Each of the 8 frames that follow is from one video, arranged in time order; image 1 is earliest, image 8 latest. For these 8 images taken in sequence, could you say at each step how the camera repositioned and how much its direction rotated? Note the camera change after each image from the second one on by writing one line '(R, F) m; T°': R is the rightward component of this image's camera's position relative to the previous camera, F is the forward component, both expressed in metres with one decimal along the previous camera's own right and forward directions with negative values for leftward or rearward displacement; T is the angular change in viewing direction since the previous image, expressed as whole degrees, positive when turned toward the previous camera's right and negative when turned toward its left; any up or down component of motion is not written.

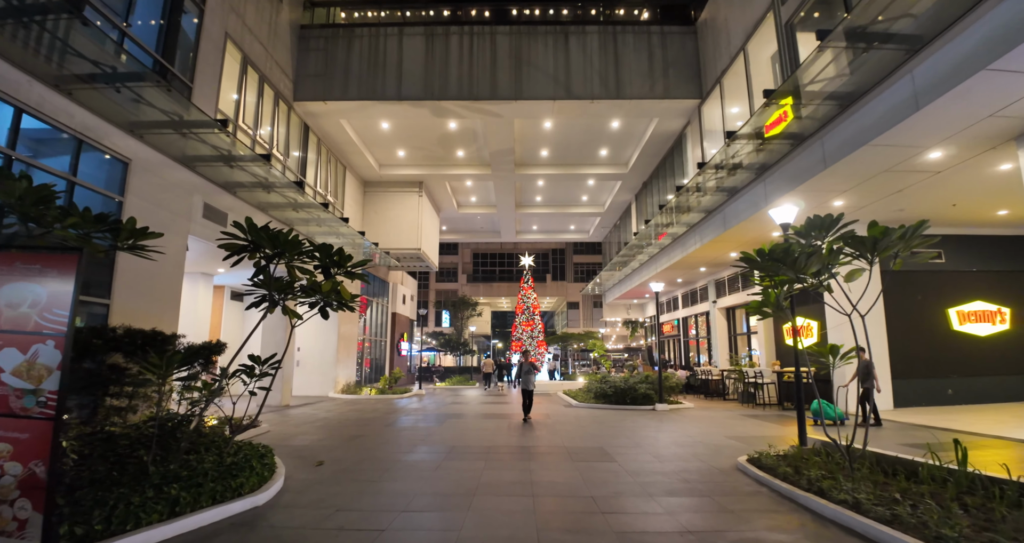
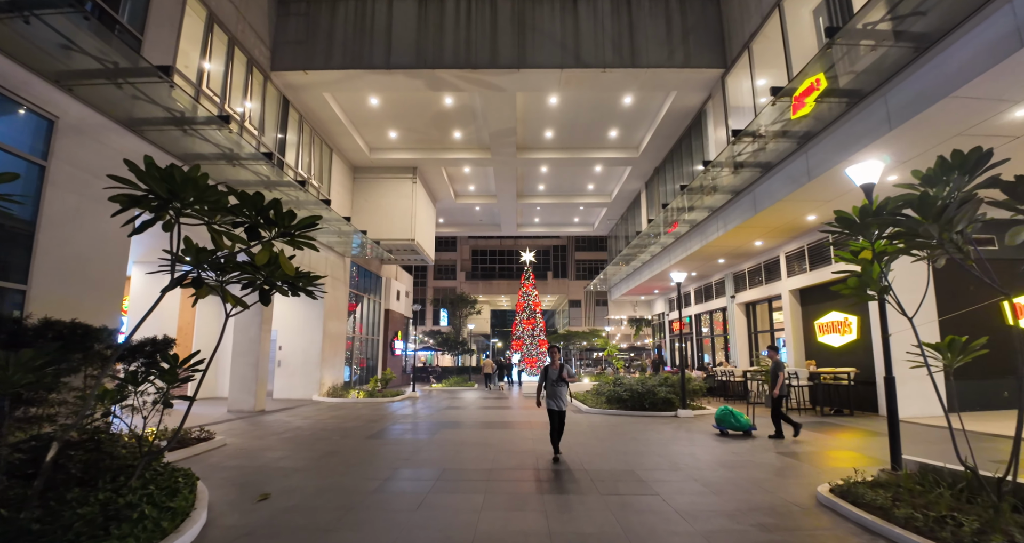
(-0.1, +1.5) m; 0°
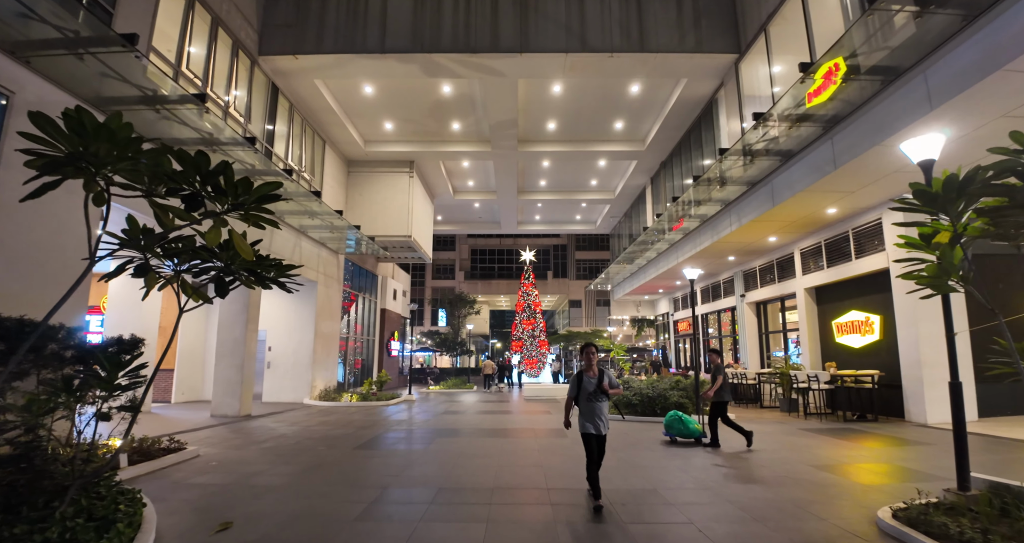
(-0.1, +0.7) m; 0°
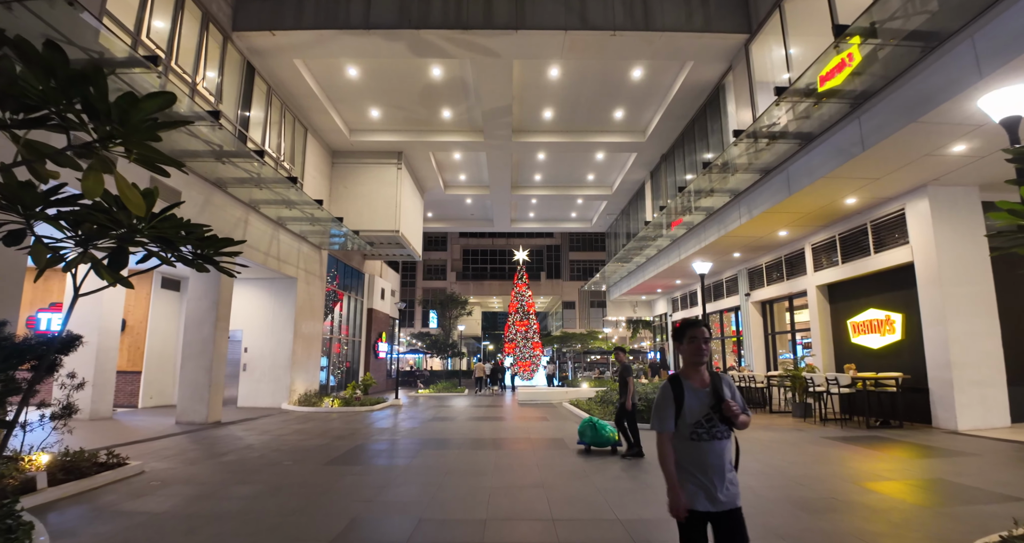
(0.0, +0.9) m; +1°
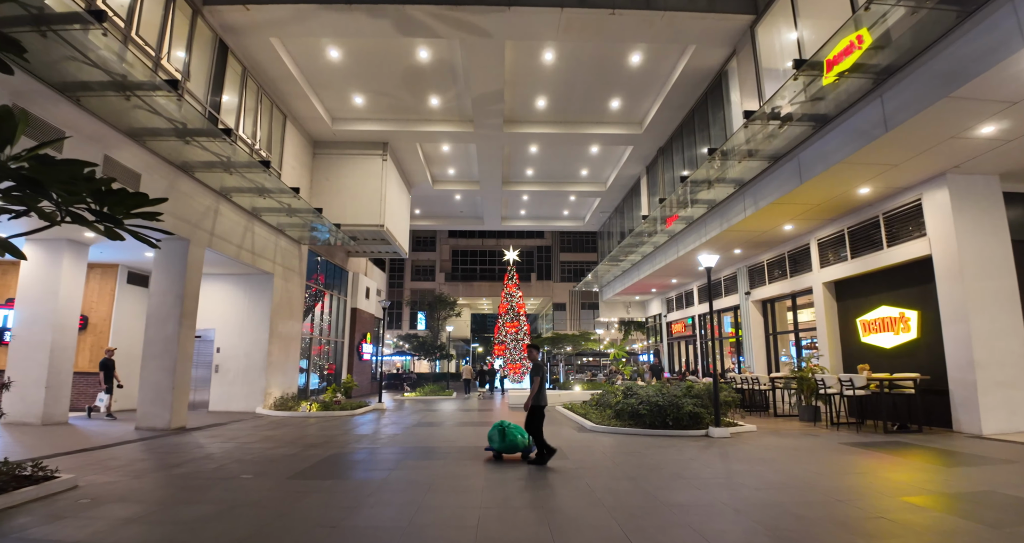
(0.0, +0.8) m; +1°
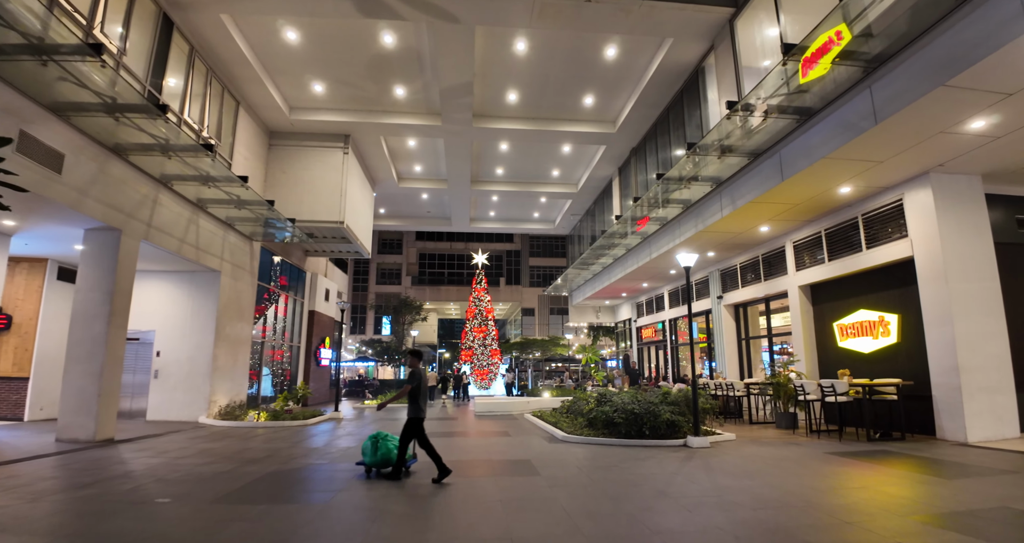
(0.0, +0.7) m; +4°
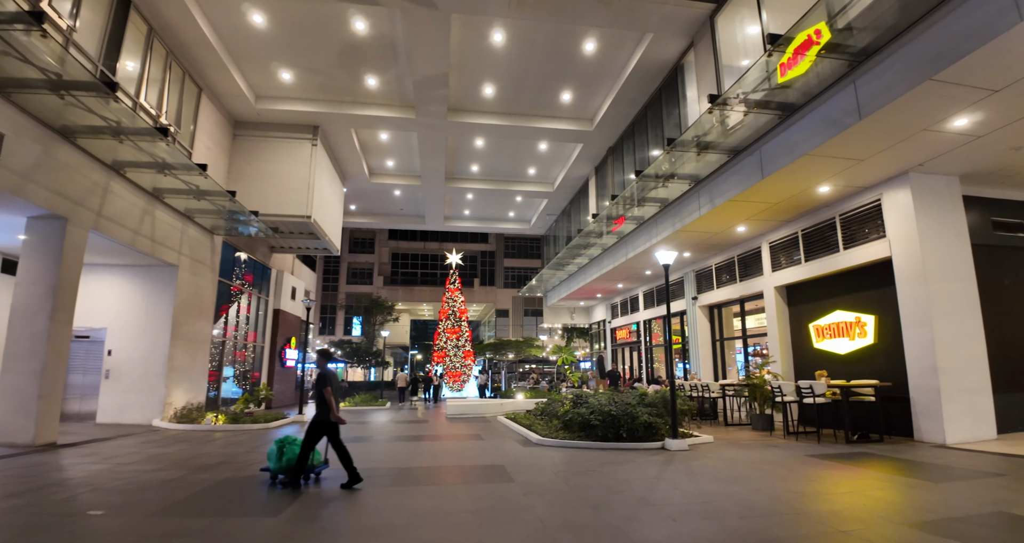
(0.0, +0.4) m; +3°
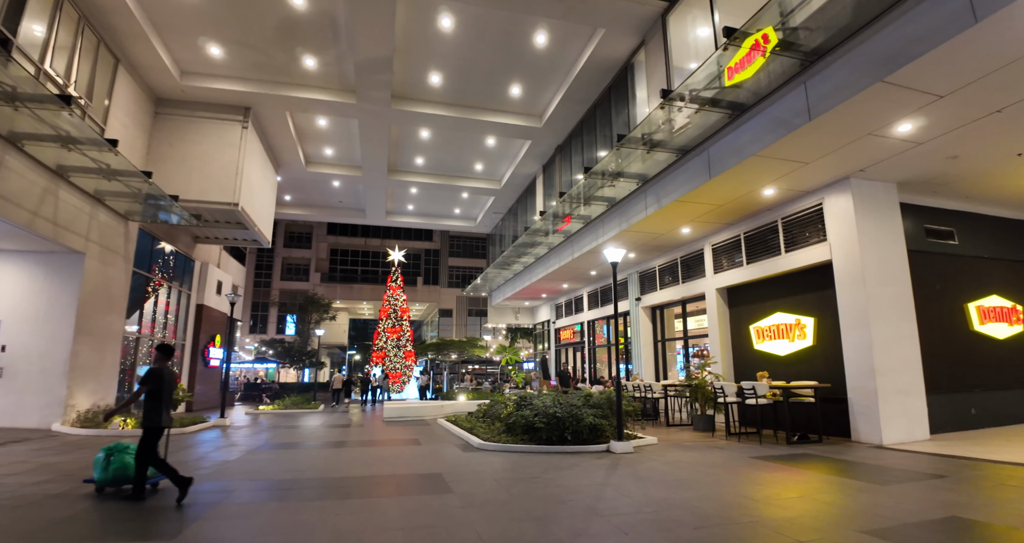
(0.0, +0.4) m; +6°
